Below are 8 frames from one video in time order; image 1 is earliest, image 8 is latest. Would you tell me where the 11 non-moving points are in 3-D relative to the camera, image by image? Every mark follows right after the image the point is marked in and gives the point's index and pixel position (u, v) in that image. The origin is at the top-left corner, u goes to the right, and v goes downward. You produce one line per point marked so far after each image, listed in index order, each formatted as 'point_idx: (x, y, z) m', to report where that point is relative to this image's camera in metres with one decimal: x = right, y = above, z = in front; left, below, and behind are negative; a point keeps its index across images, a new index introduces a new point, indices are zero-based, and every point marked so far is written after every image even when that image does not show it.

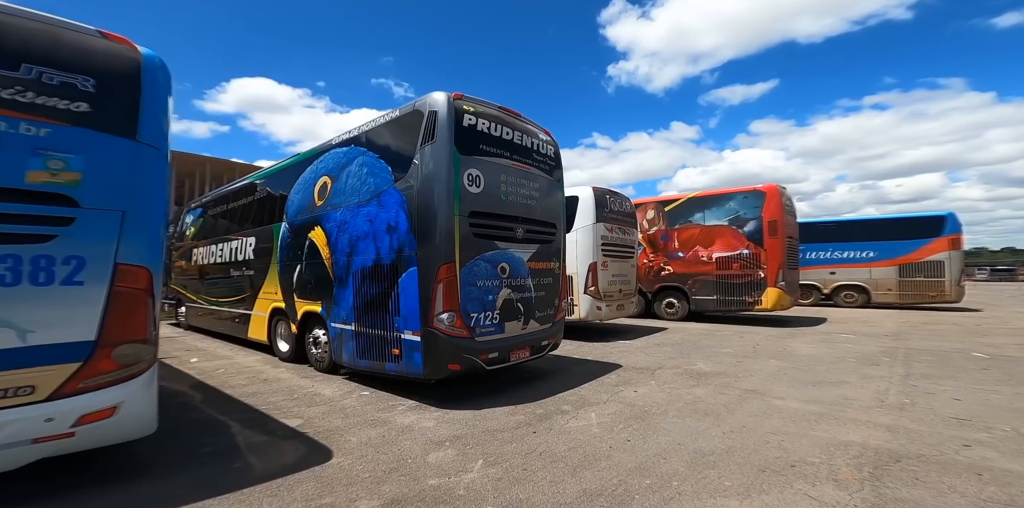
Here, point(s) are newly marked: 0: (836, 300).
0: (+14.1, -2.1, +18.8) m
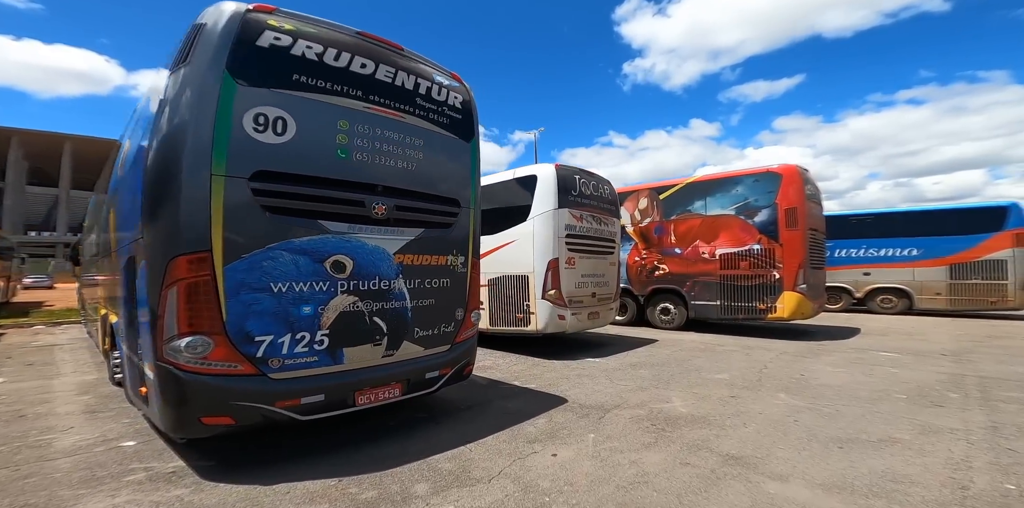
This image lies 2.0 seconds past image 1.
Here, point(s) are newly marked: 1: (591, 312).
0: (+13.5, -2.0, +16.3) m
1: (+1.6, -1.2, +8.5) m
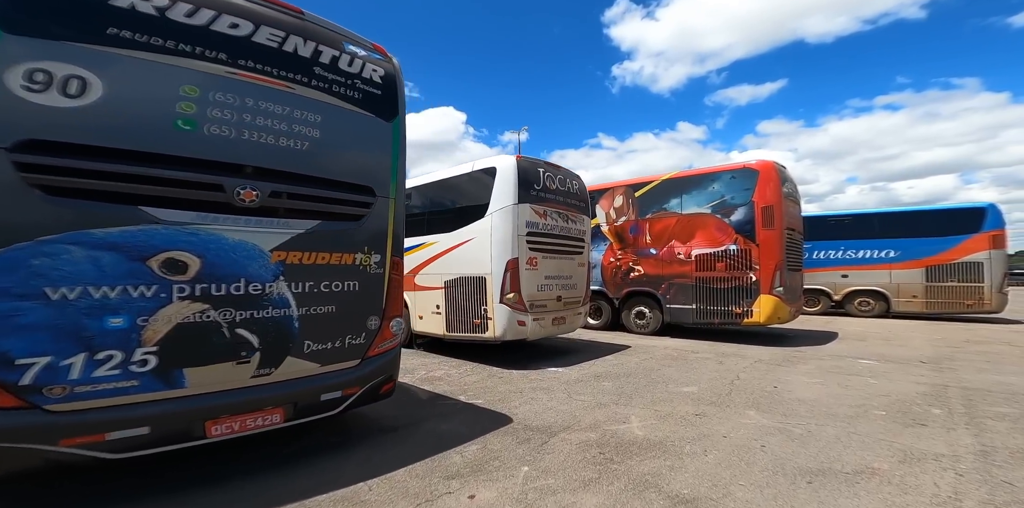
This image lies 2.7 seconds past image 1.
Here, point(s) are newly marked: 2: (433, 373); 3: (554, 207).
0: (+12.5, -2.0, +16.1) m
1: (+0.8, -1.2, +7.9) m
2: (-1.2, -1.8, +6.7) m
3: (+0.8, +0.9, +7.9) m
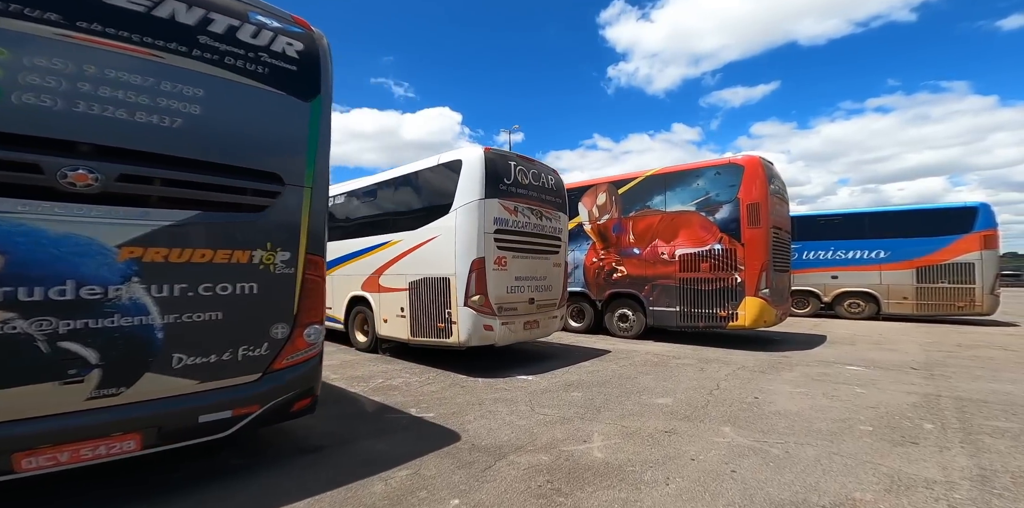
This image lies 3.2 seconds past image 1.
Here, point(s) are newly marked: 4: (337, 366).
0: (+11.9, -2.1, +15.8) m
1: (+0.3, -1.2, +7.4) m
2: (-1.7, -1.8, +6.2) m
3: (+0.3, +0.9, +7.4) m
4: (-2.8, -1.7, +6.9) m
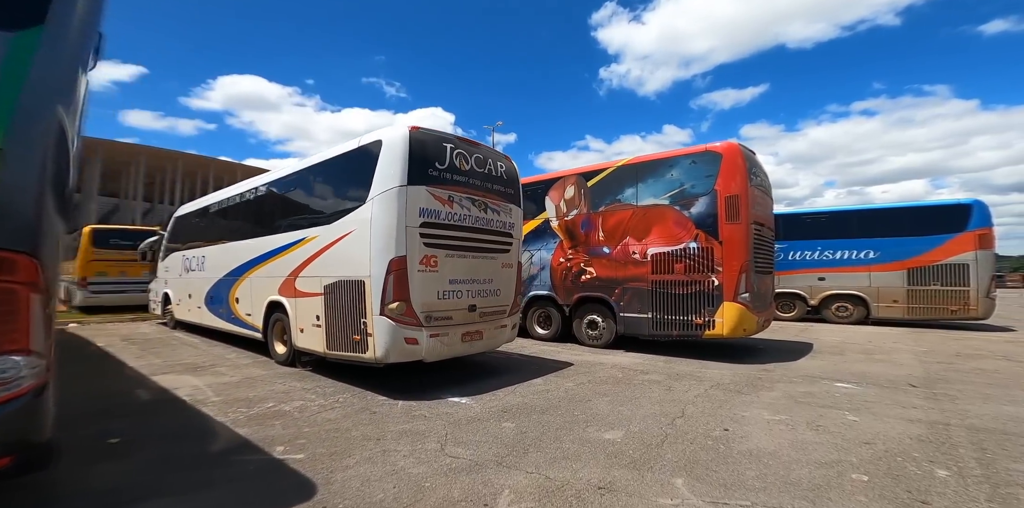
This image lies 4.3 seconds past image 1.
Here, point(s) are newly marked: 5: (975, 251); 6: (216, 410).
0: (+10.8, -2.1, +14.9) m
1: (-0.6, -1.1, +6.3) m
2: (-2.7, -1.8, +5.1) m
3: (-0.7, +0.9, +6.3) m
4: (-3.7, -1.7, +5.7) m
5: (+13.3, +0.1, +12.5) m
6: (-3.1, -1.6, +4.5) m
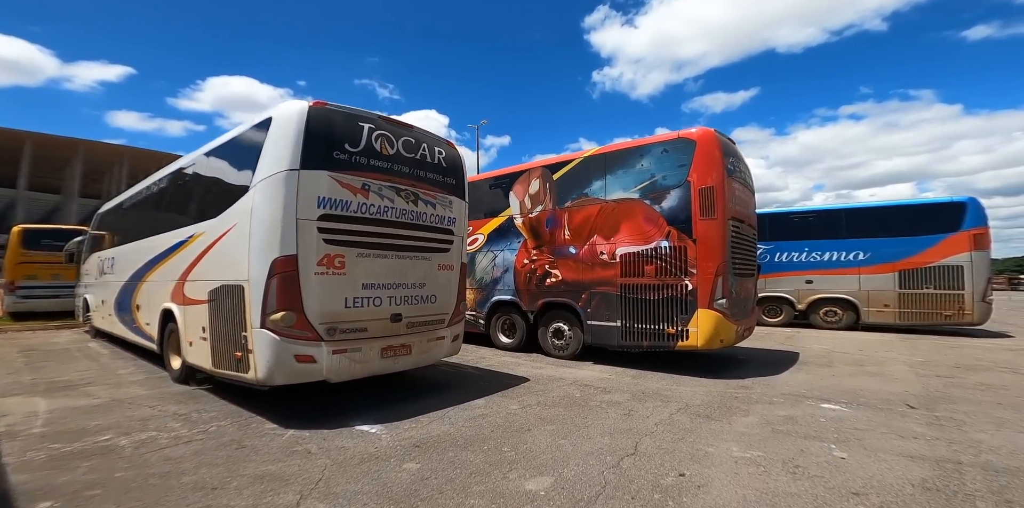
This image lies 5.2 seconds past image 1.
0: (+9.8, -2.1, +14.1) m
1: (-1.5, -1.1, +5.3) m
2: (-3.5, -1.8, +4.0) m
3: (-1.5, +0.9, +5.3) m
4: (-4.6, -1.7, +4.7) m
5: (+12.4, 0.0, +11.7) m
6: (-4.0, -1.6, +3.5) m
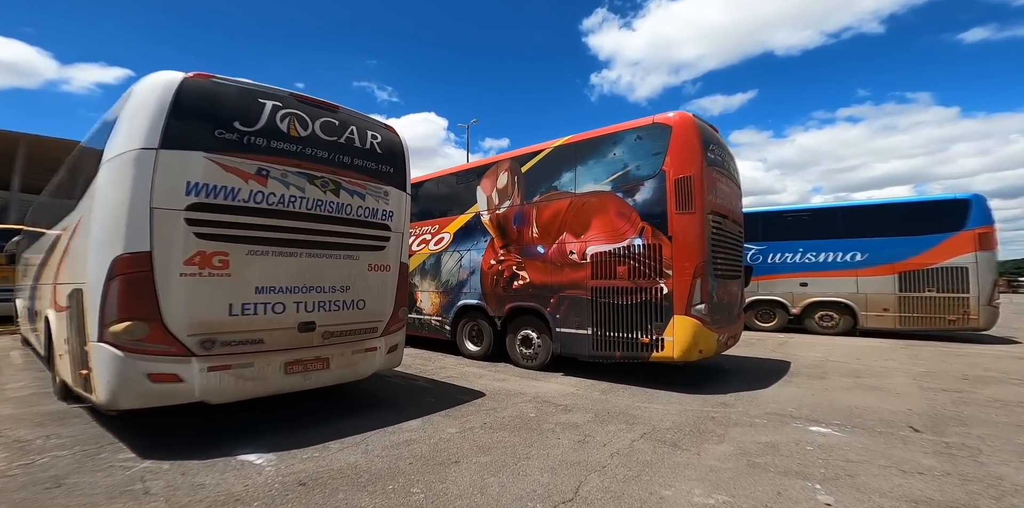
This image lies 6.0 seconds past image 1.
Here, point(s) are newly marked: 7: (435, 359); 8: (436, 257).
0: (+9.1, -2.1, +13.2) m
1: (-2.2, -1.1, +4.5) m
2: (-4.2, -1.8, +3.2) m
3: (-2.2, +0.9, +4.5) m
4: (-5.3, -1.7, +3.8) m
5: (+11.7, 0.0, +10.9) m
6: (-4.7, -1.6, +2.6) m
7: (-1.6, -2.2, +9.2) m
8: (-1.8, -0.1, +10.1) m
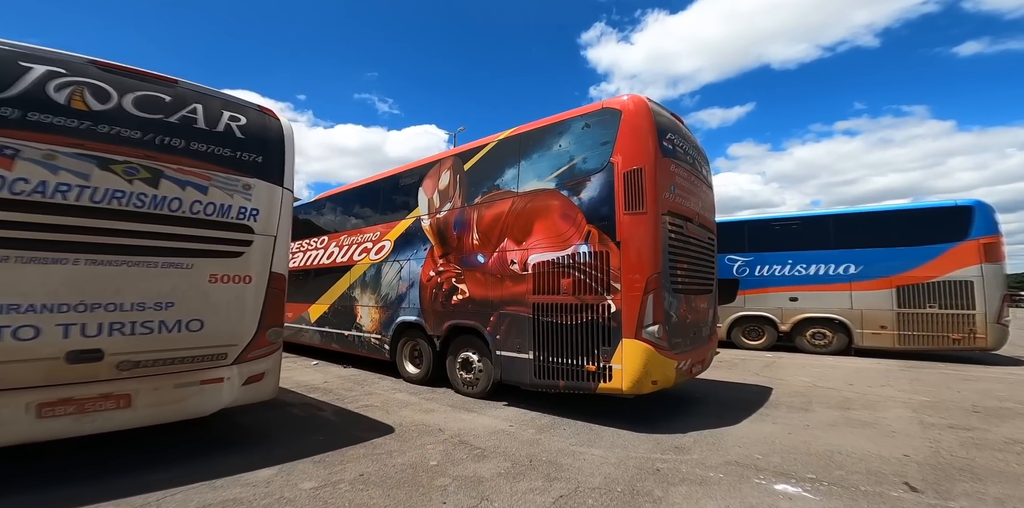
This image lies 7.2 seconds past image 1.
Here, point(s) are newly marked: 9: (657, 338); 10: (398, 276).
0: (+8.0, -2.5, +12.1) m
1: (-3.3, -1.2, +3.4) m
2: (-5.3, -1.8, +2.1) m
3: (-3.3, +0.9, +3.4) m
4: (-6.3, -1.7, +2.7) m
5: (+10.6, -0.3, +9.8) m
6: (-5.7, -1.6, +1.5) m
7: (-2.7, -2.4, +8.0) m
8: (-2.8, -0.3, +9.0) m
9: (+1.8, -1.0, +5.4) m
10: (-2.2, -0.4, +8.5) m
